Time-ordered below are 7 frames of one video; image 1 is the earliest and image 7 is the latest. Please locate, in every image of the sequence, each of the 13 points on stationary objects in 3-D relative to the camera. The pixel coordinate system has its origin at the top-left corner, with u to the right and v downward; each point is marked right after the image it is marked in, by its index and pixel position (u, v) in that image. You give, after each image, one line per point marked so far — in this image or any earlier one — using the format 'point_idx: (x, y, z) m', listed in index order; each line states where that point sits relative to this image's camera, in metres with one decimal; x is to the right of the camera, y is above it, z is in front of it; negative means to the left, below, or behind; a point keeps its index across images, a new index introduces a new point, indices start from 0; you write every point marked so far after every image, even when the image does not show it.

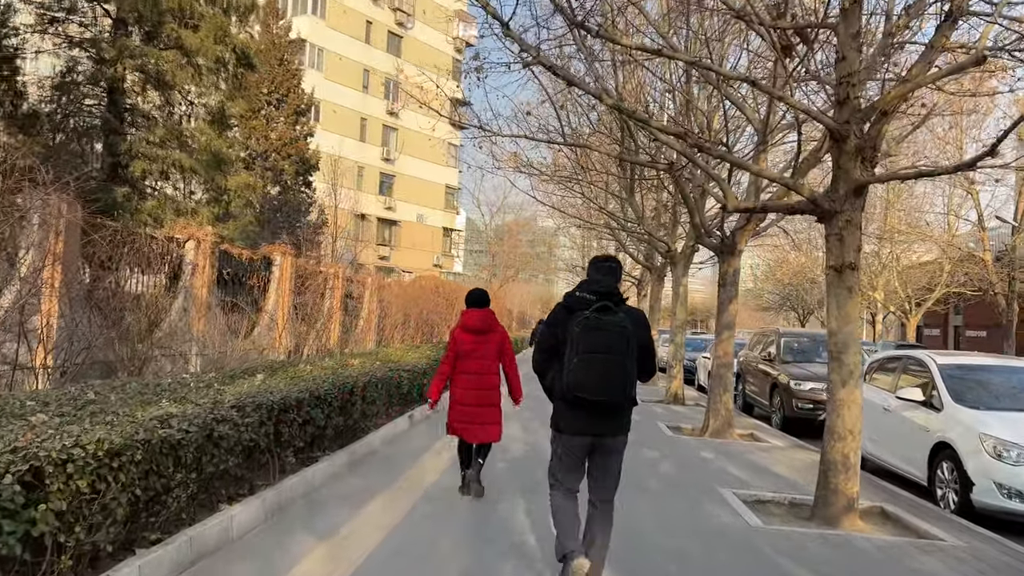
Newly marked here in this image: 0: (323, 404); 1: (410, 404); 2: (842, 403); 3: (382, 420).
0: (-1.4, -0.9, +6.1) m
1: (-1.3, -1.4, +10.0) m
2: (+2.4, -0.8, +5.9) m
3: (-1.4, -1.4, +8.7) m
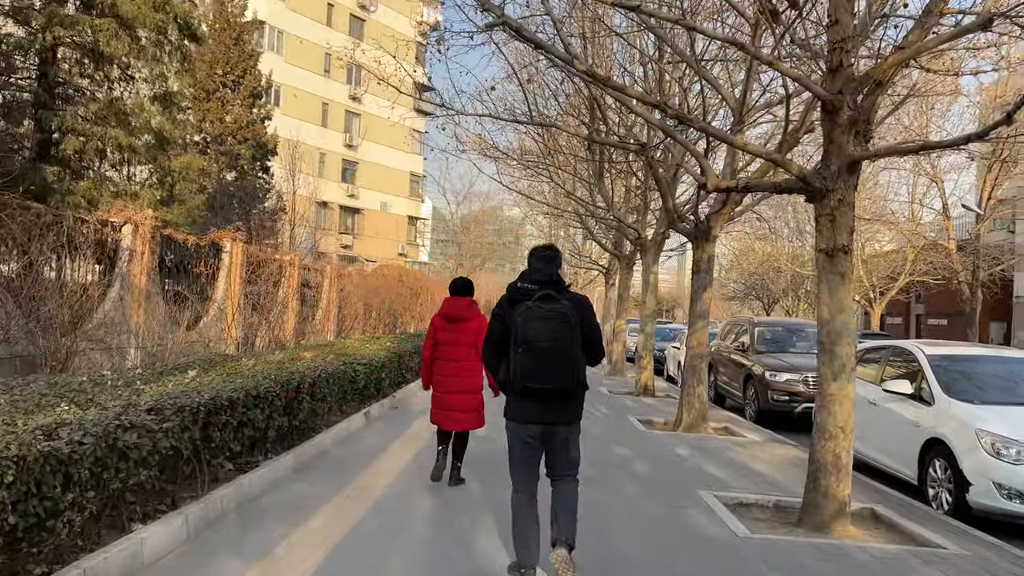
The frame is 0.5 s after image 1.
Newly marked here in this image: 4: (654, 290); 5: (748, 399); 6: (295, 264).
0: (-1.7, -0.8, +5.5) m
1: (-1.7, -1.3, +9.3) m
2: (+2.1, -0.7, +5.4) m
3: (-1.8, -1.3, +8.1) m
4: (+2.5, 0.0, +14.4) m
5: (+3.4, -1.6, +11.8) m
6: (-4.0, +0.4, +15.2) m
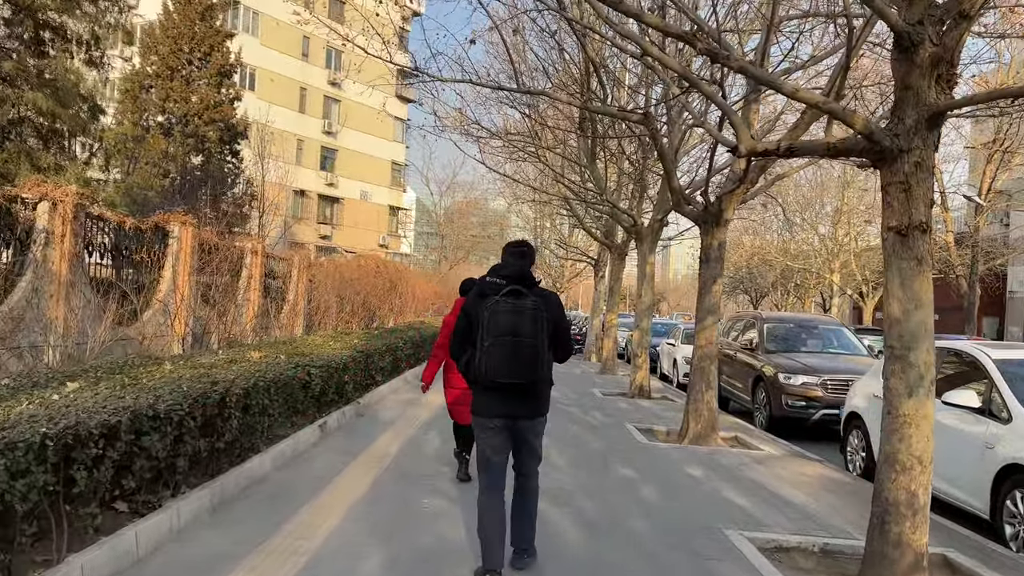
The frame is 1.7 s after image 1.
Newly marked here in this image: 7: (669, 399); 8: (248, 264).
0: (-1.8, -0.7, +4.2) m
1: (-1.9, -1.2, +8.0) m
2: (+2.0, -0.7, +4.2) m
3: (-1.9, -1.2, +6.8) m
4: (+2.3, +0.1, +13.1) m
5: (+3.2, -1.5, +10.6) m
6: (-4.3, +0.6, +13.8) m
7: (+2.6, -1.8, +13.2) m
8: (-4.4, +0.4, +13.5) m
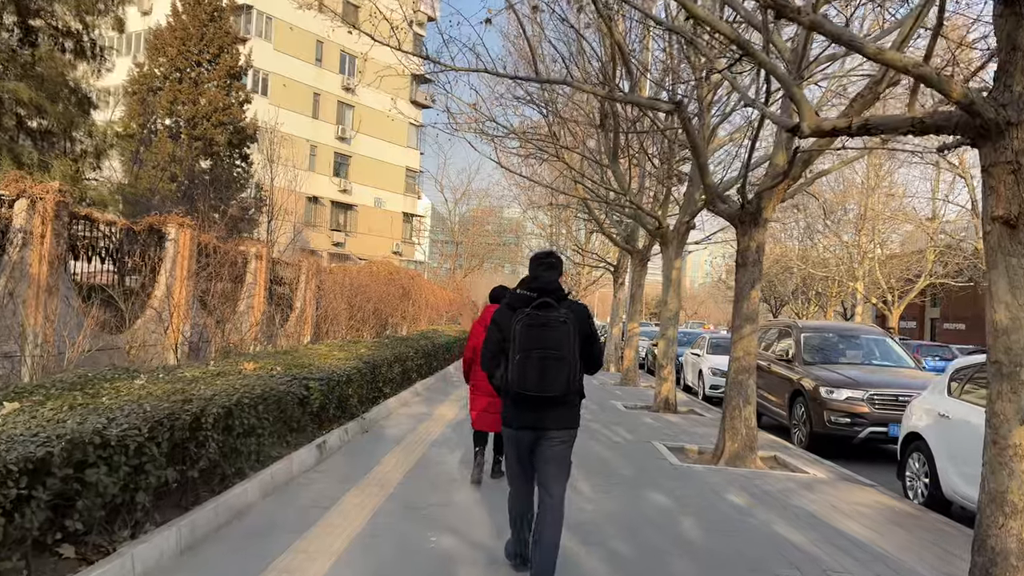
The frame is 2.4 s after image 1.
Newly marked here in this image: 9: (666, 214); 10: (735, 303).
0: (-1.7, -0.7, +3.5) m
1: (-1.7, -1.2, +7.3) m
2: (+2.1, -0.7, +3.4) m
3: (-1.8, -1.2, +6.1) m
4: (+2.5, 0.0, +12.4) m
5: (+3.4, -1.6, +9.8) m
6: (-4.1, +0.5, +13.2) m
7: (+2.8, -1.9, +12.4) m
8: (-4.1, +0.3, +12.9) m
9: (+2.4, +1.2, +12.4) m
10: (+2.2, -0.1, +8.2) m
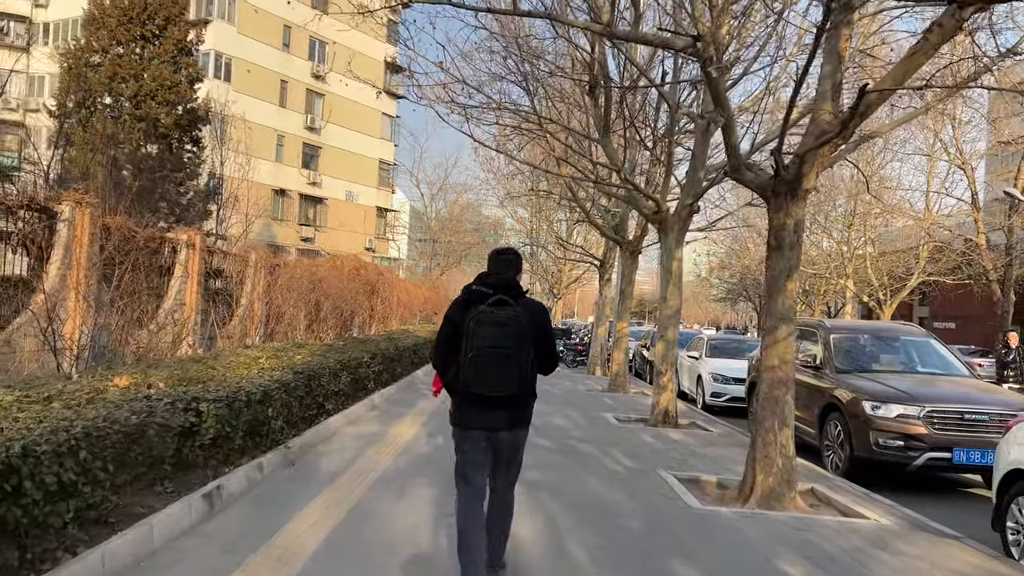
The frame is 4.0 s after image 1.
0: (-1.8, -0.6, +1.7) m
1: (-1.9, -1.2, +5.5) m
2: (+2.0, -0.6, +1.7) m
3: (-2.0, -1.2, +4.2) m
4: (+2.2, +0.1, +10.6) m
5: (+3.1, -1.5, +8.0) m
6: (-4.4, +0.6, +11.3) m
7: (+2.5, -1.8, +10.7) m
8: (-4.5, +0.4, +11.0) m
9: (+2.0, +1.2, +10.6) m
10: (+2.0, 0.0, +6.4) m
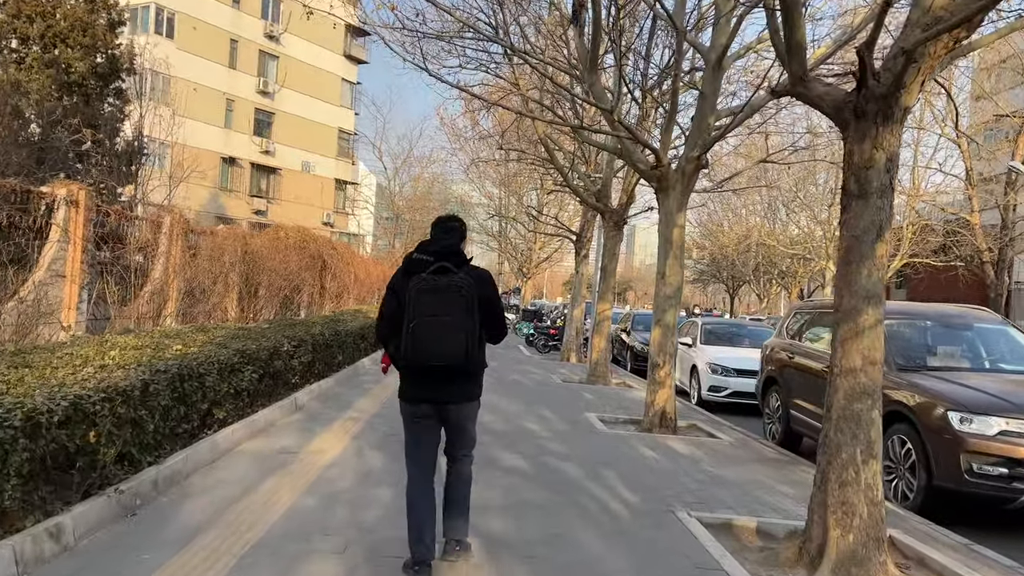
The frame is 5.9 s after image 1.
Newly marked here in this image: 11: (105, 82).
0: (-1.9, -0.5, -0.5) m
1: (-2.1, -1.0, +3.3) m
2: (+2.0, -0.5, -0.3) m
3: (-2.1, -1.0, +2.1) m
4: (+1.8, +0.4, +8.6) m
5: (+2.8, -1.3, +6.1) m
6: (-4.8, +0.9, +9.0) m
7: (+2.1, -1.5, +8.7) m
8: (-4.9, +0.7, +8.7) m
9: (+1.6, +1.5, +8.6) m
10: (+1.8, +0.2, +4.4) m
11: (-8.9, +4.5, +17.7) m
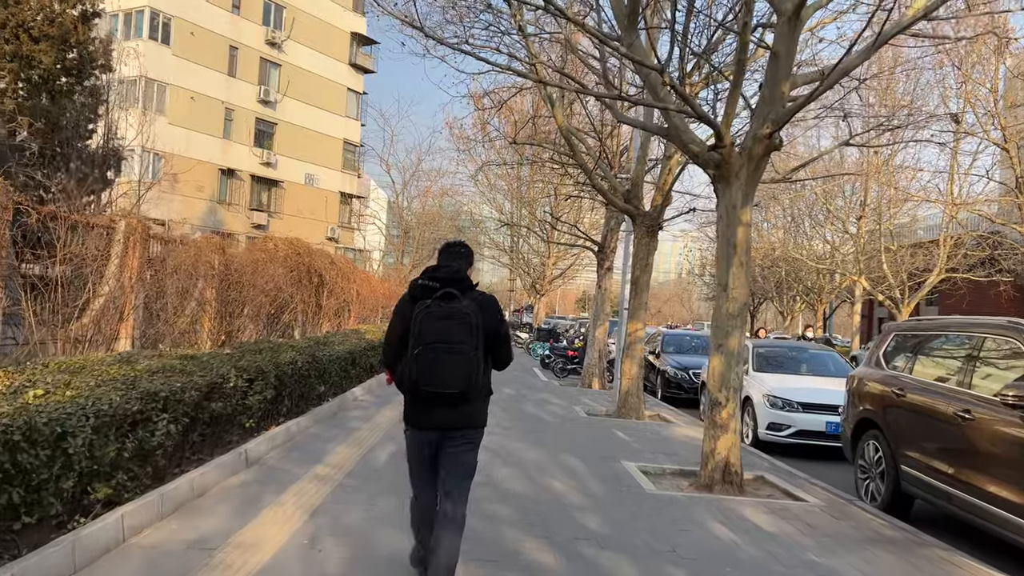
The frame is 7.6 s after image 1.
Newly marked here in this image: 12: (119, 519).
0: (-1.8, -0.5, -2.4) m
1: (-2.0, -1.0, +1.4) m
2: (+2.0, -0.5, -2.3) m
3: (-2.0, -1.0, +0.2) m
4: (+1.9, +0.2, +6.7) m
5: (+3.0, -1.4, +4.1) m
6: (-4.7, +0.8, +7.2) m
7: (+2.2, -1.7, +6.8) m
8: (-4.7, +0.6, +6.8) m
9: (+1.8, +1.4, +6.7) m
10: (+1.9, +0.1, +2.5) m
11: (-8.6, +4.2, +16.0) m
12: (-1.9, -1.1, +4.0) m
